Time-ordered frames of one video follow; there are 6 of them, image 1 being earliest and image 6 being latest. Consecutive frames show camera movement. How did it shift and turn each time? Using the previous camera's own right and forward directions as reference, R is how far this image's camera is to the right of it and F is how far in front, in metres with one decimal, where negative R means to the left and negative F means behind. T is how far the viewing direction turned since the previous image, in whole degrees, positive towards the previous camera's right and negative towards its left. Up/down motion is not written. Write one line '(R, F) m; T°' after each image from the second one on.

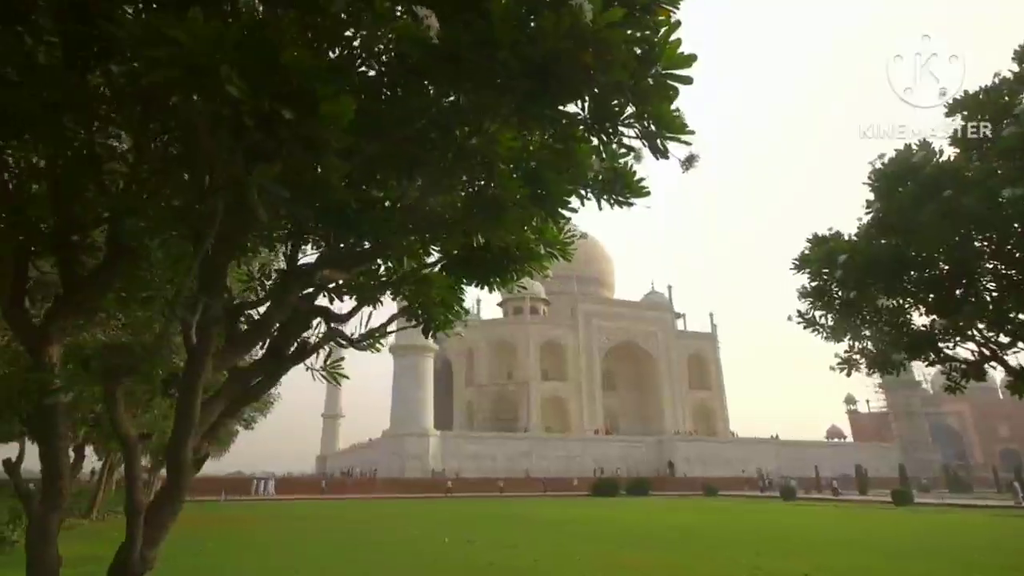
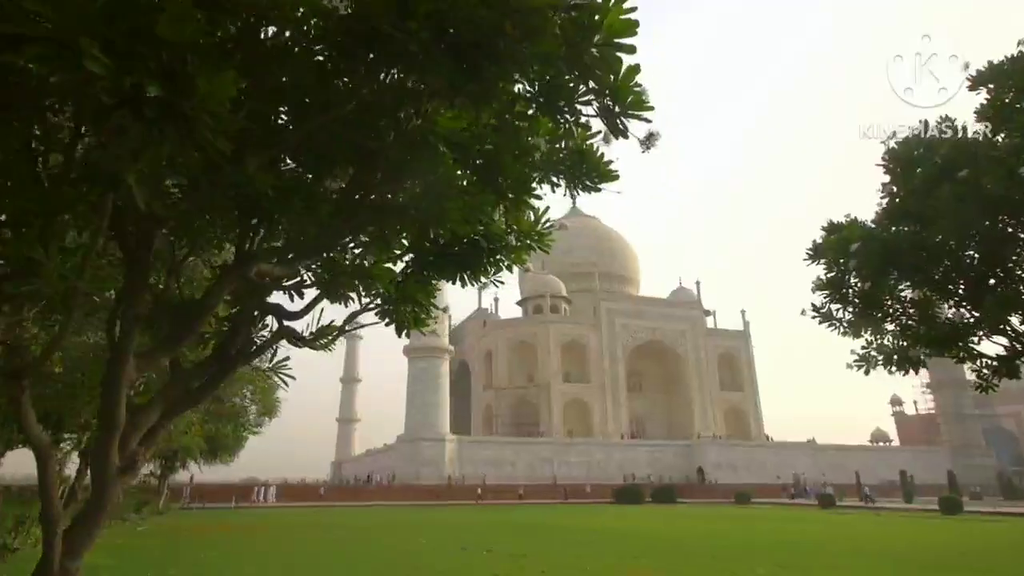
(+0.6, +0.6) m; -3°
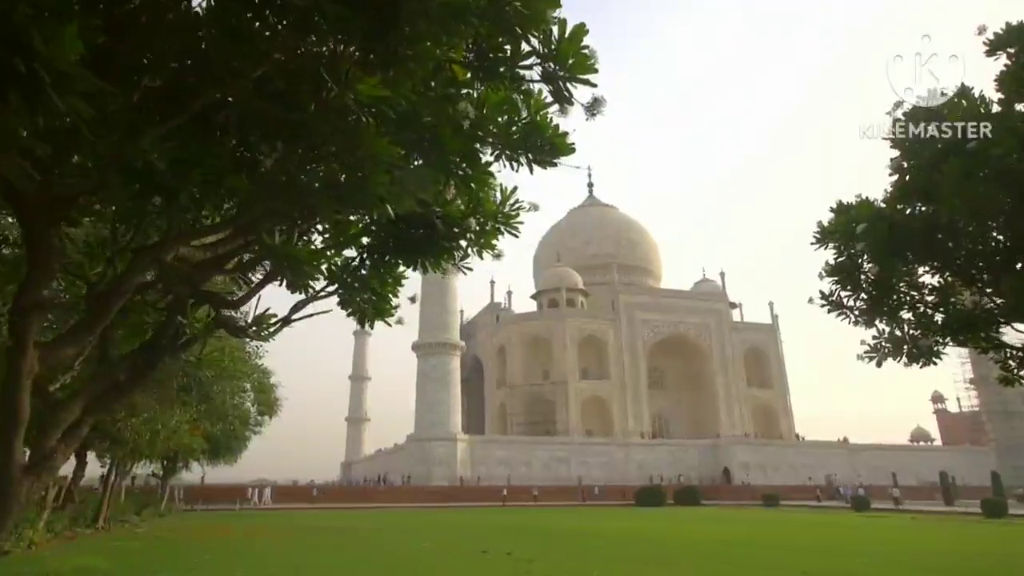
(+0.5, +0.6) m; -3°
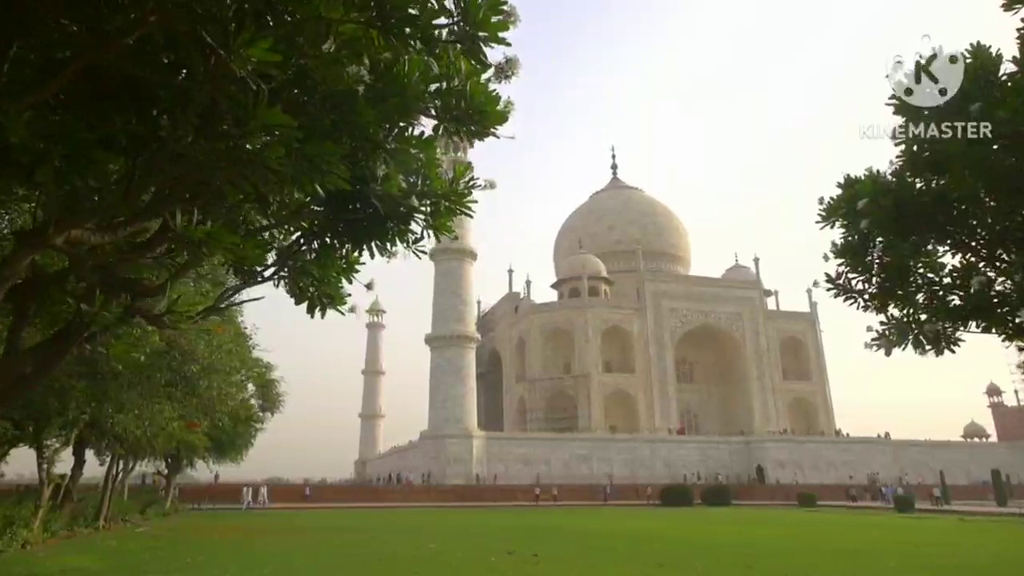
(+0.3, +0.8) m; -3°
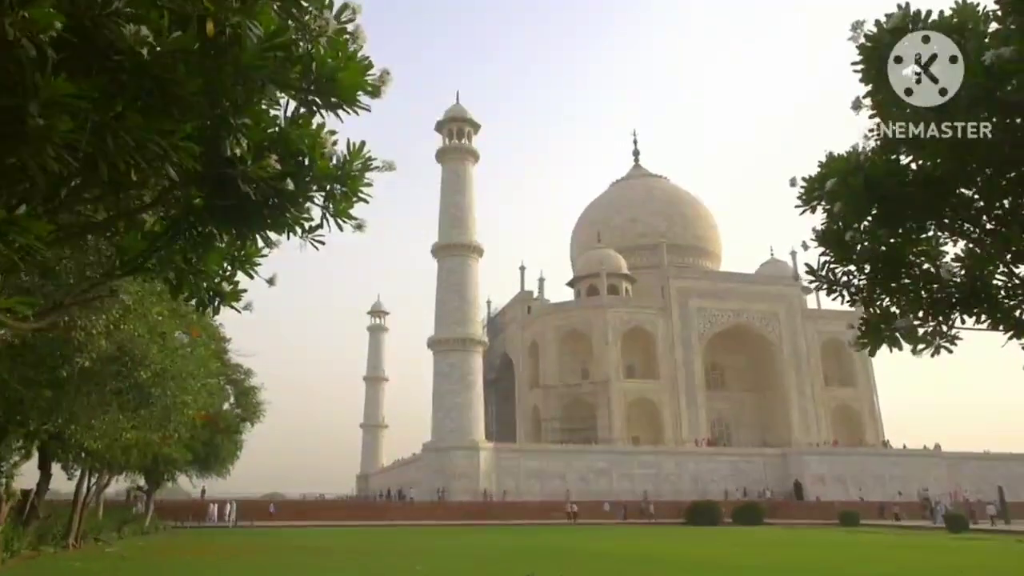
(+0.4, +1.2) m; -2°
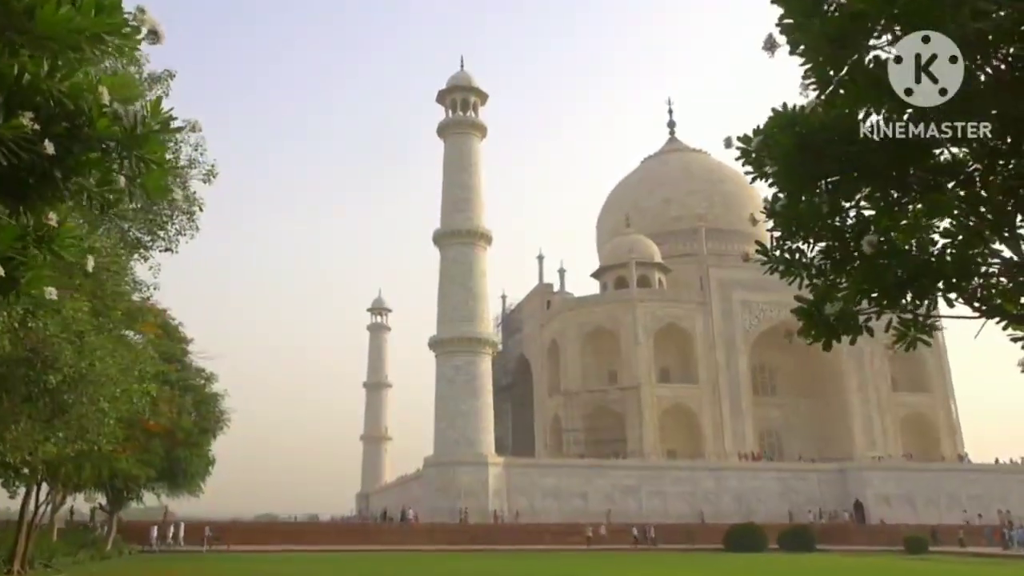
(+0.4, +1.6) m; -3°
